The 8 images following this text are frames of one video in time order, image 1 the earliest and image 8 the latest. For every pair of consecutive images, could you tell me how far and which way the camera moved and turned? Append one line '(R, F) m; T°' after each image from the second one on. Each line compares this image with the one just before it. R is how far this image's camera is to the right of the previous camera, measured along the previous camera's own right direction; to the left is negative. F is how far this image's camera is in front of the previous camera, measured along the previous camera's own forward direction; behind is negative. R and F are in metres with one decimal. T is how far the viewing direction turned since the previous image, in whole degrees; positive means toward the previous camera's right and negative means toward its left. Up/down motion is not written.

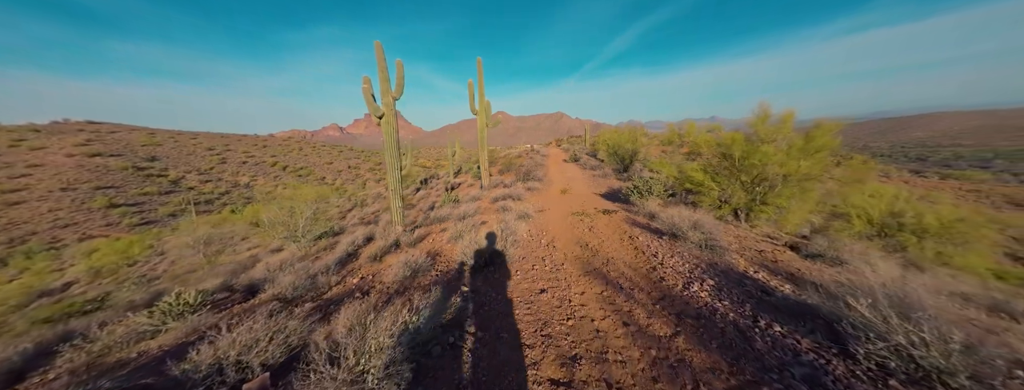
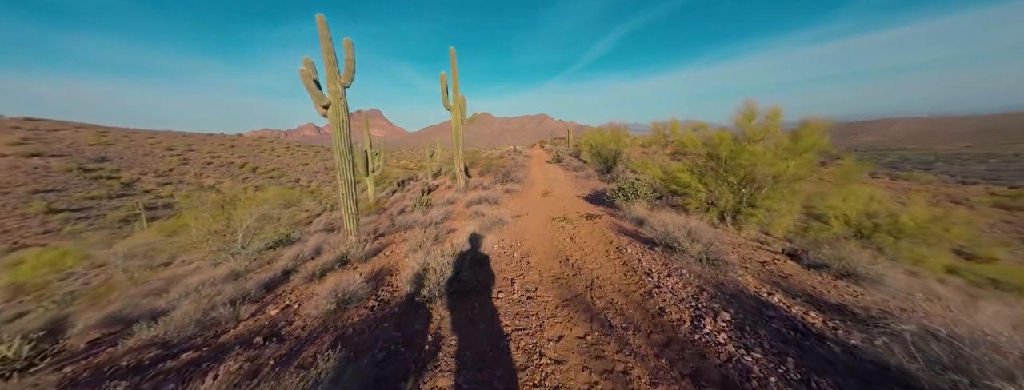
(+0.2, +0.7) m; +3°
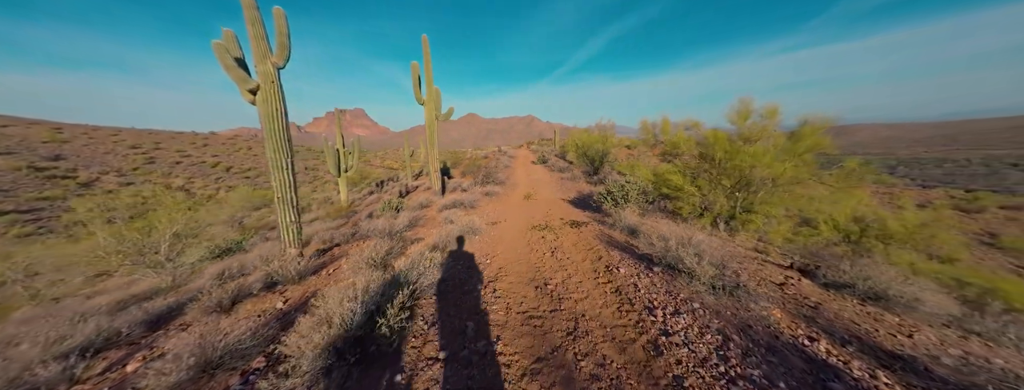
(+0.3, +0.8) m; +3°
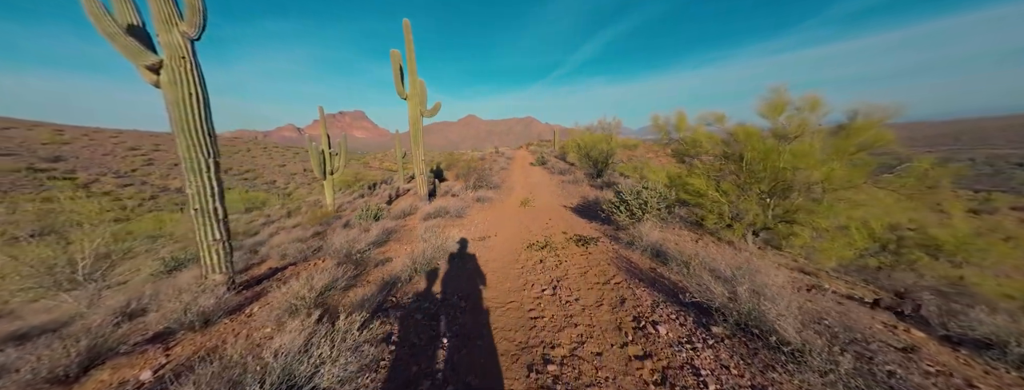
(+0.1, +1.1) m; 0°
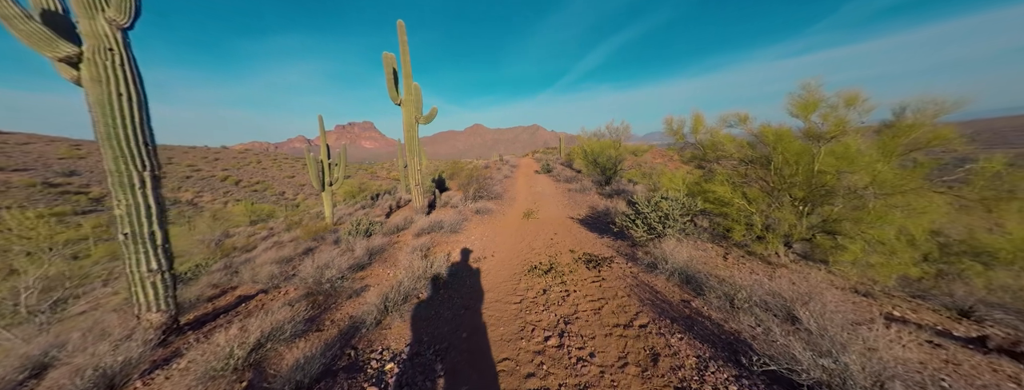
(+0.1, +0.6) m; -1°
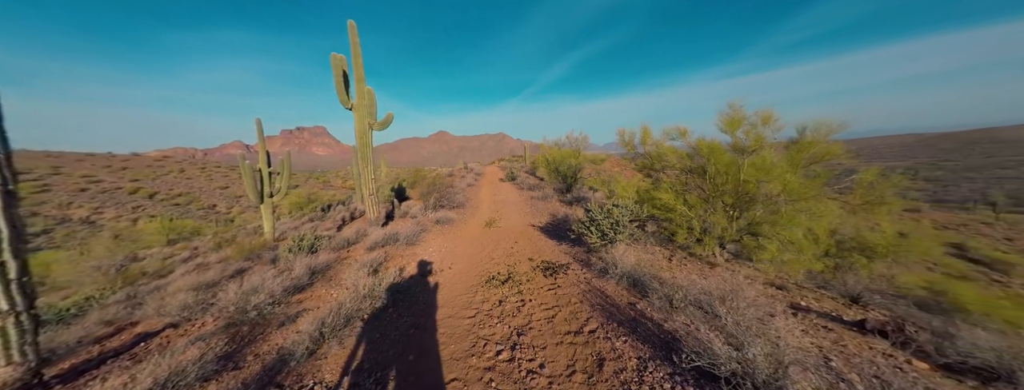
(+0.1, 0.0) m; +7°
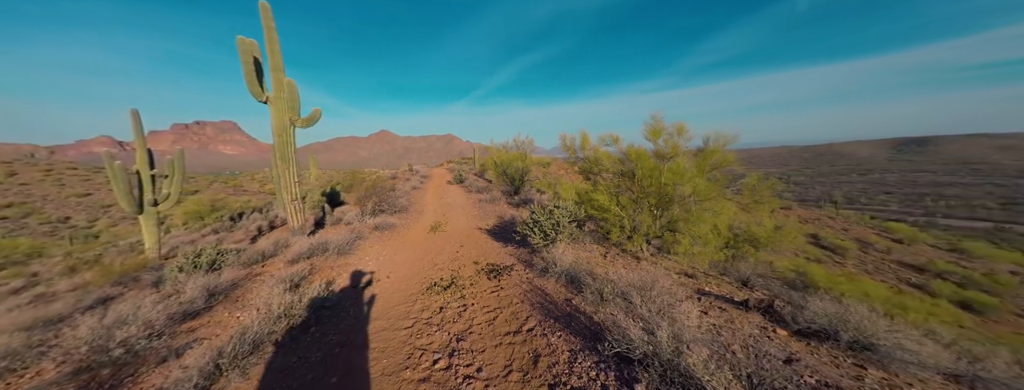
(+0.1, 0.0) m; +11°
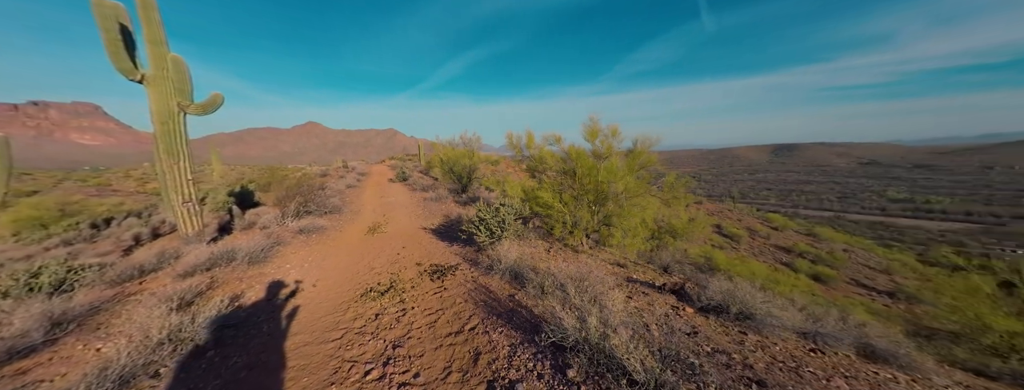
(+0.1, 0.0) m; +11°
